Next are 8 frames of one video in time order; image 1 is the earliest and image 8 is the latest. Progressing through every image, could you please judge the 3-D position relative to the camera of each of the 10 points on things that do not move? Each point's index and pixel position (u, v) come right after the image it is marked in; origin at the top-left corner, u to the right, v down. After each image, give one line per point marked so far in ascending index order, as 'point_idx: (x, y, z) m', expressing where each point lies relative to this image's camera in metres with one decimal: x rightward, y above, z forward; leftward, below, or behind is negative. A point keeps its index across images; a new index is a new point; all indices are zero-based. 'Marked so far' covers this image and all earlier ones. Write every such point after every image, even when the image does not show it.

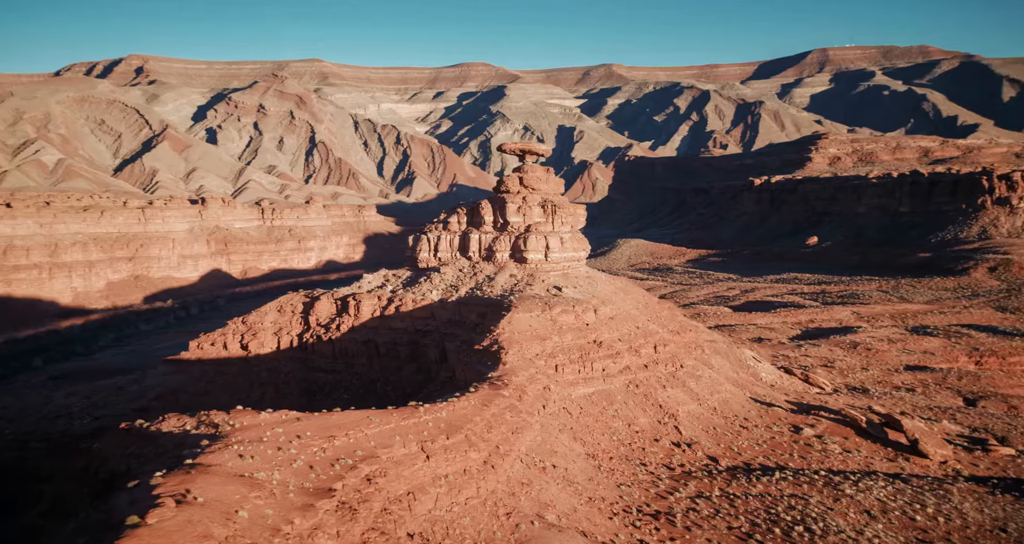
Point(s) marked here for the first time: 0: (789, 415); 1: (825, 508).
0: (+5.6, -3.0, +17.4) m
1: (+5.0, -3.9, +13.5) m
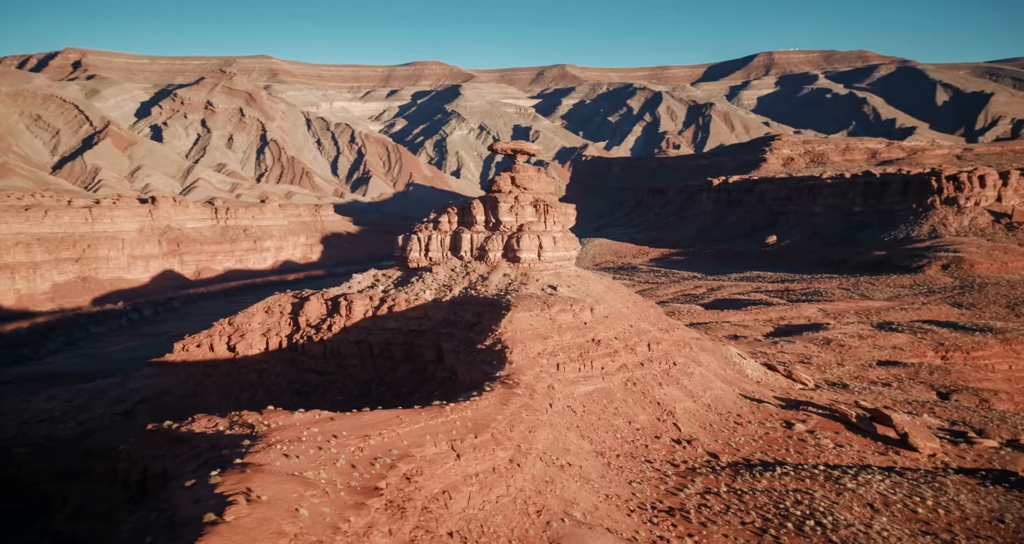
0: (+5.6, -3.0, +18.1) m
1: (+5.2, -3.9, +14.1) m
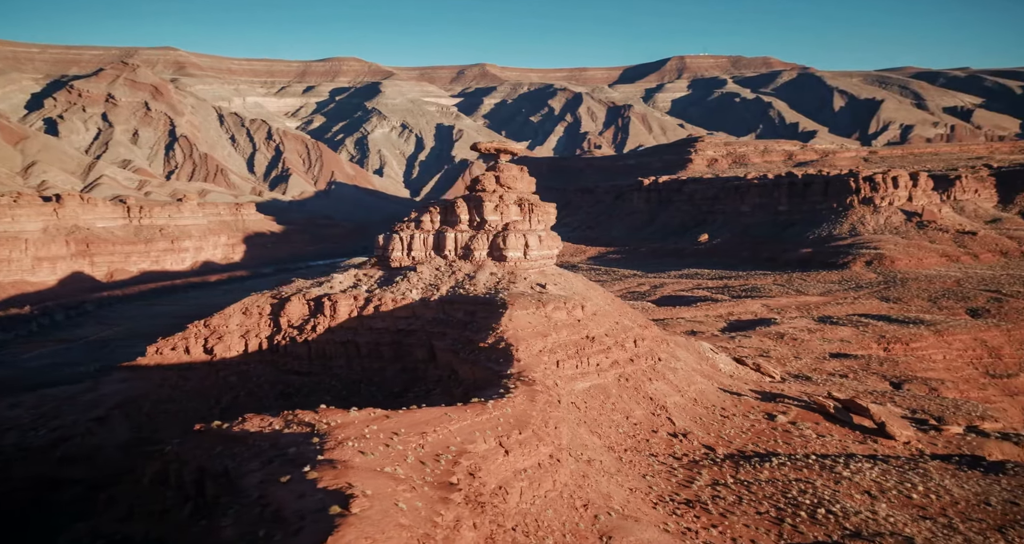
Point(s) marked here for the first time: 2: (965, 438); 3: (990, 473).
0: (+5.4, -2.9, +19.0) m
1: (+5.6, -3.8, +15.0) m
2: (+9.4, -3.5, +17.8) m
3: (+8.9, -3.8, +15.9) m
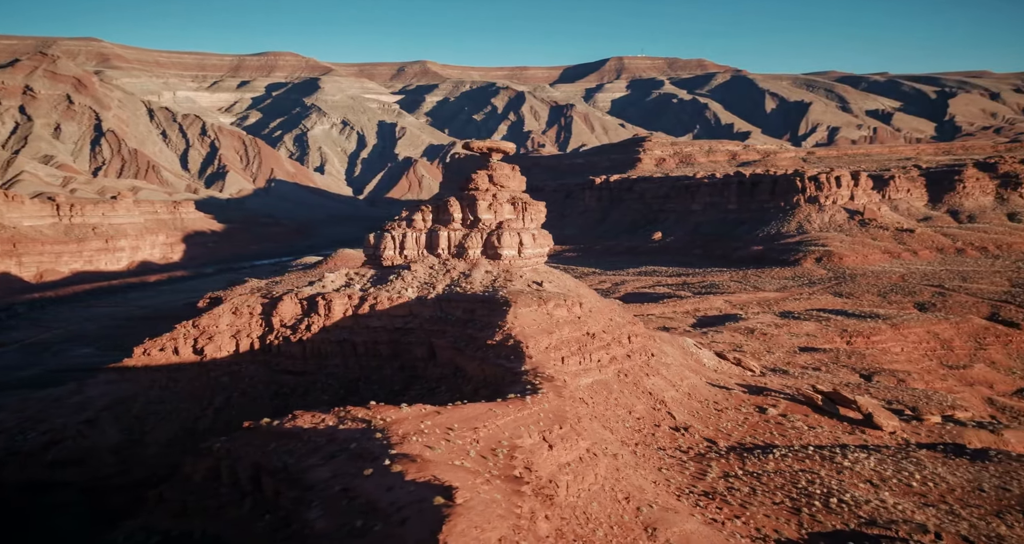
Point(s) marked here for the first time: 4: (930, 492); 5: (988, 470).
0: (+5.4, -2.8, +19.6) m
1: (+5.9, -3.7, +15.6) m
2: (+9.4, -3.4, +18.8) m
3: (+9.1, -3.7, +16.8) m
4: (+7.6, -4.0, +15.6) m
5: (+9.0, -3.8, +16.4) m
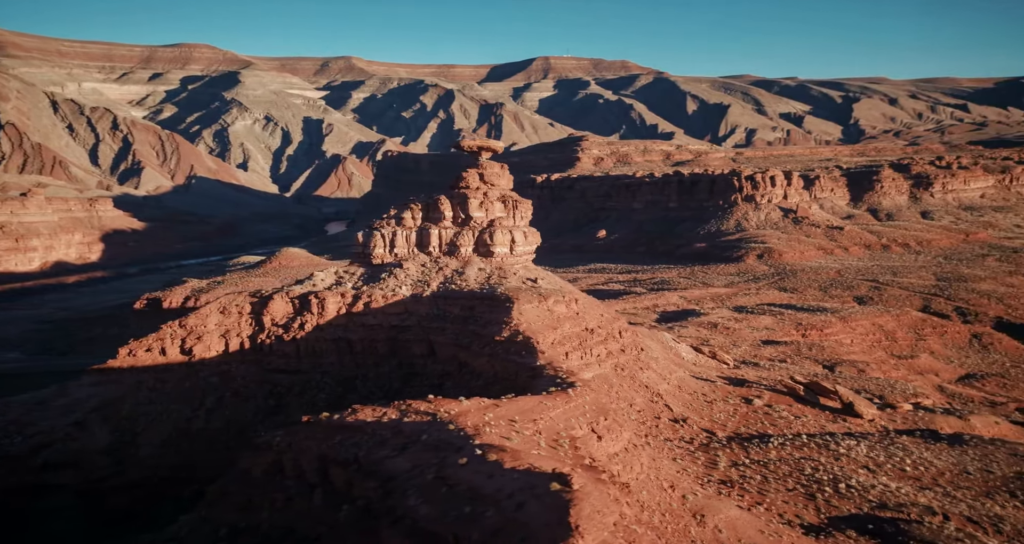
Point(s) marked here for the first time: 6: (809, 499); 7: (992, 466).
0: (+5.2, -2.7, +20.2) m
1: (+6.2, -3.6, +16.3) m
2: (+9.3, -3.3, +19.9) m
3: (+9.2, -3.6, +17.9) m
4: (+7.9, -3.9, +16.5) m
5: (+9.2, -3.7, +17.5) m
6: (+5.1, -3.9, +14.8) m
7: (+9.5, -3.8, +17.0) m
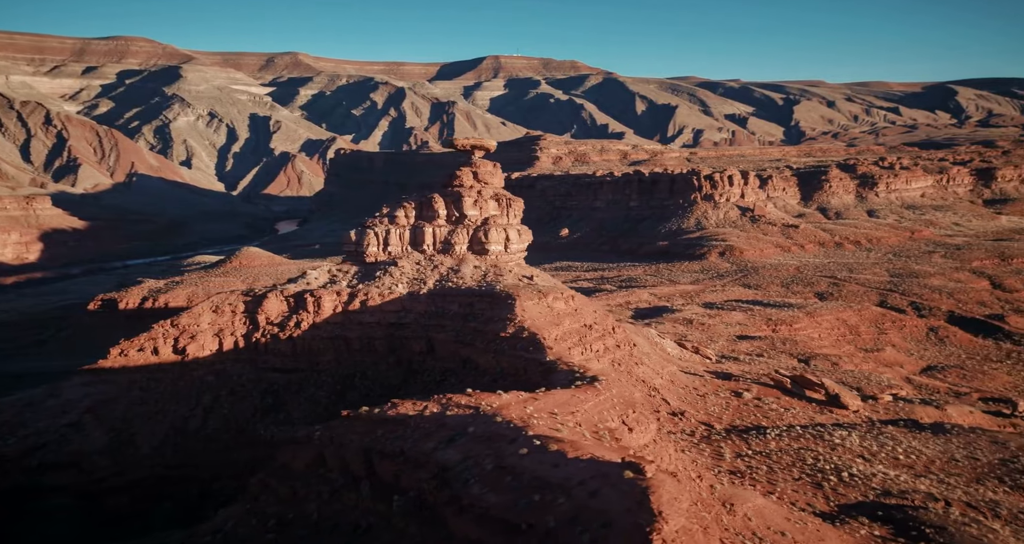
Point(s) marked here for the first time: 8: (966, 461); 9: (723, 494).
0: (+5.0, -2.6, +20.6) m
1: (+6.3, -3.5, +16.8) m
2: (+9.2, -3.1, +20.6) m
3: (+9.2, -3.5, +18.6) m
4: (+8.0, -3.8, +17.2) m
5: (+9.3, -3.6, +18.2) m
6: (+5.4, -3.8, +15.2) m
7: (+9.5, -3.7, +17.7) m
8: (+9.1, -3.8, +17.3) m
9: (+3.1, -3.3, +12.7) m
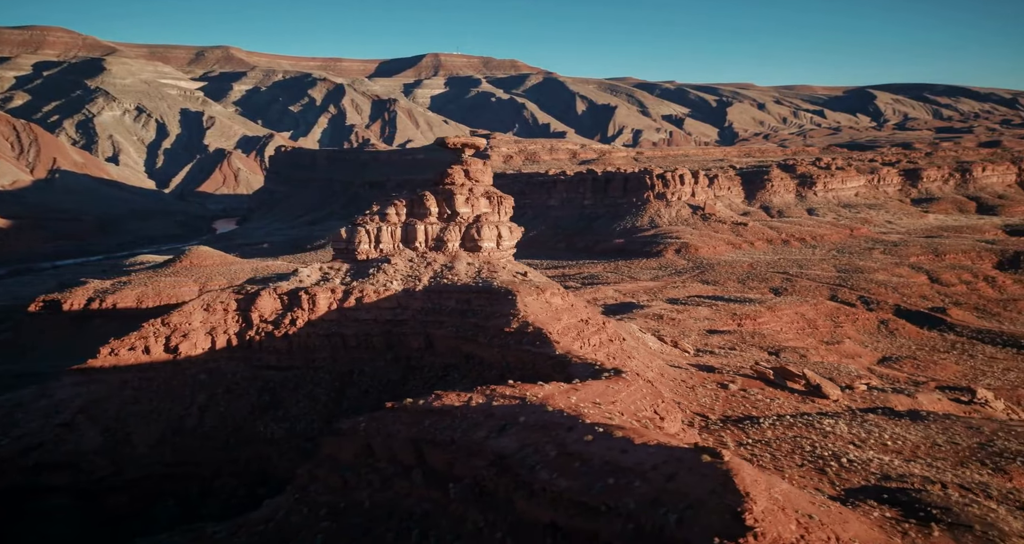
0: (+4.8, -2.5, +21.1) m
1: (+6.4, -3.4, +17.4) m
2: (+8.9, -3.0, +21.4) m
3: (+9.1, -3.3, +19.4) m
4: (+8.0, -3.7, +17.9) m
5: (+9.2, -3.4, +19.0) m
6: (+5.6, -3.6, +15.7) m
7: (+9.5, -3.6, +18.6) m
8: (+9.1, -3.6, +18.2) m
9: (+3.6, -3.2, +13.0) m
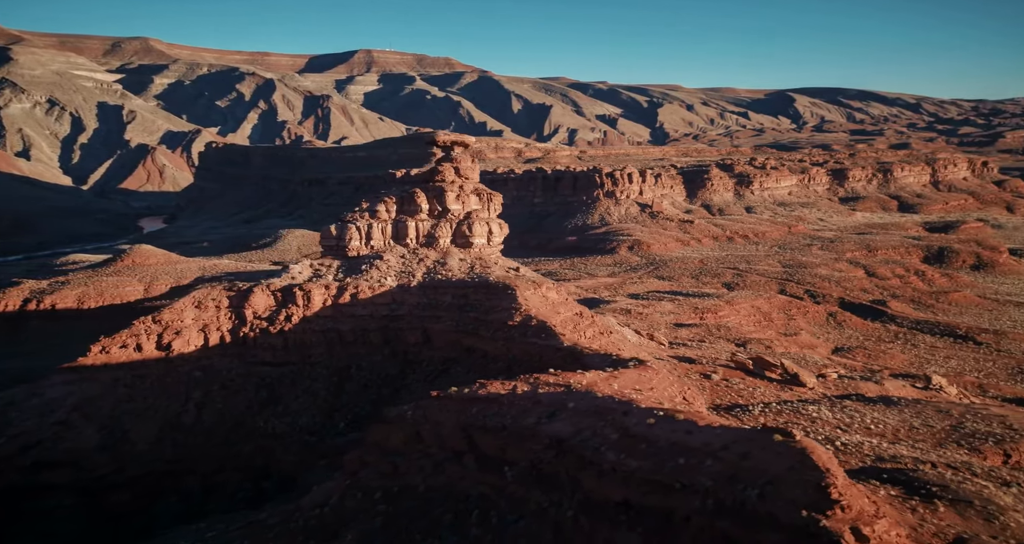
0: (+4.4, -2.3, +21.5) m
1: (+6.4, -3.2, +18.0) m
2: (+8.5, -2.8, +22.3) m
3: (+8.9, -3.1, +20.3) m
4: (+8.0, -3.5, +18.7) m
5: (+9.1, -3.2, +19.9) m
6: (+5.8, -3.5, +16.2) m
7: (+9.4, -3.4, +19.5) m
8: (+9.0, -3.4, +19.0) m
9: (+4.0, -3.0, +13.4) m
